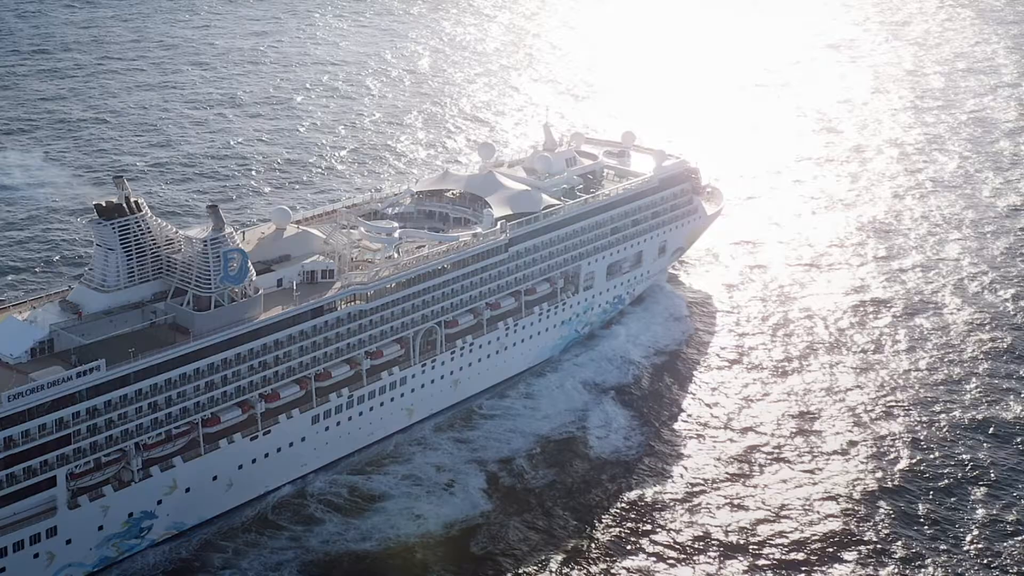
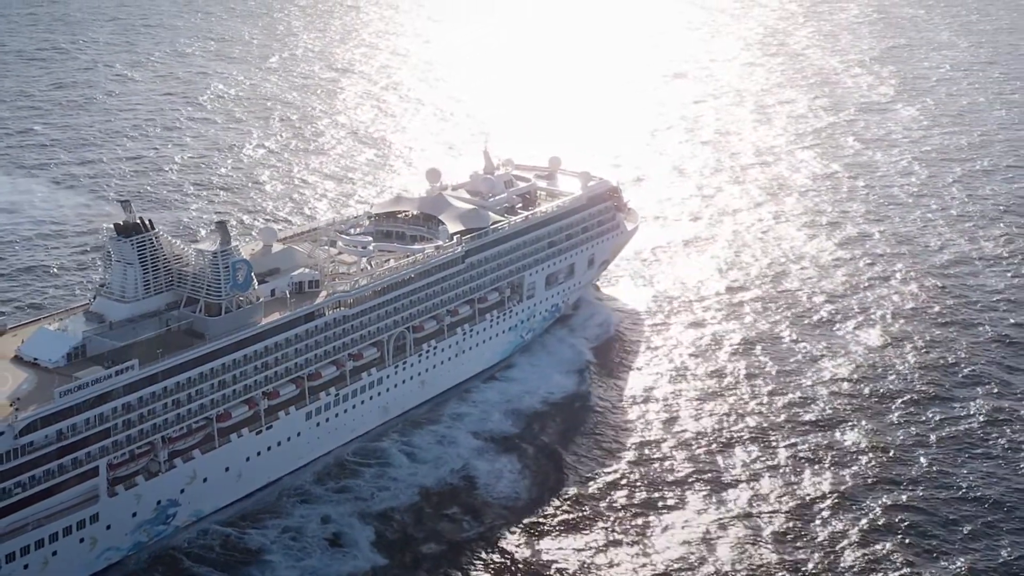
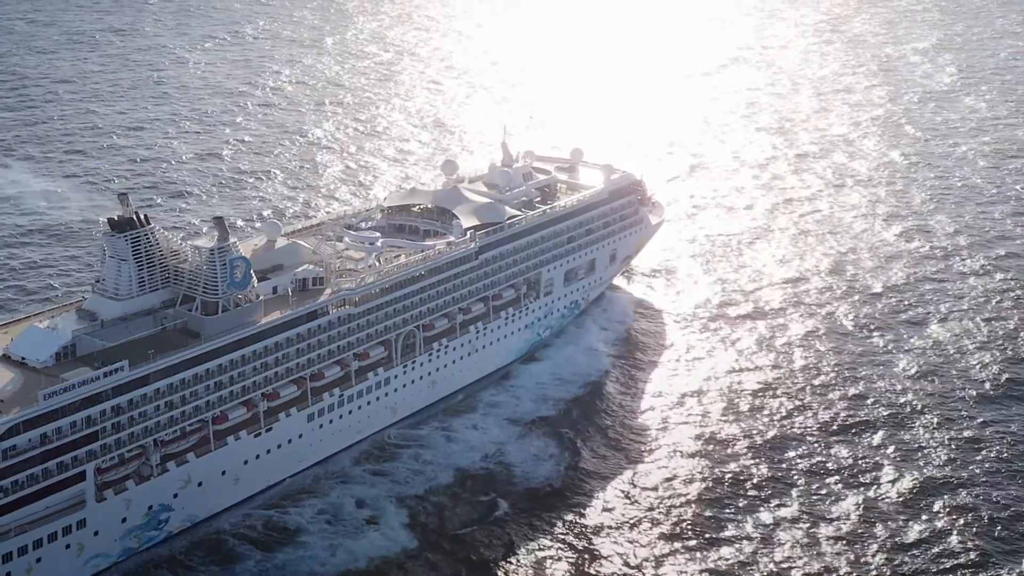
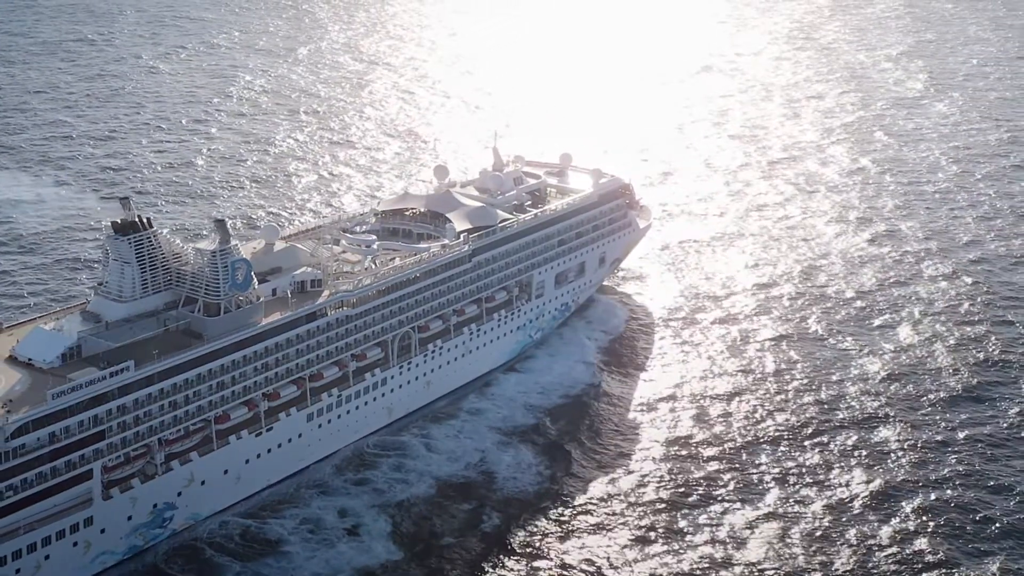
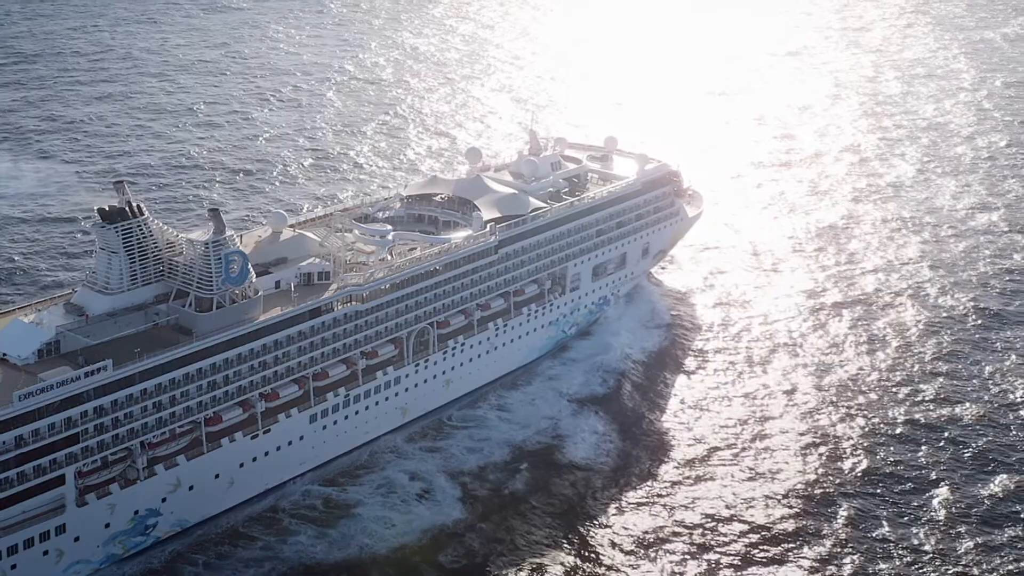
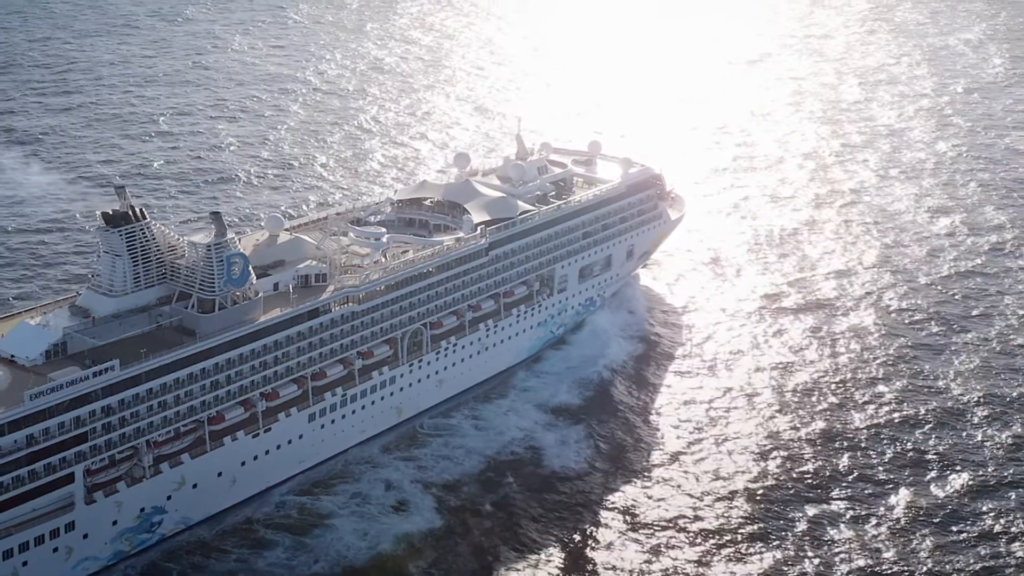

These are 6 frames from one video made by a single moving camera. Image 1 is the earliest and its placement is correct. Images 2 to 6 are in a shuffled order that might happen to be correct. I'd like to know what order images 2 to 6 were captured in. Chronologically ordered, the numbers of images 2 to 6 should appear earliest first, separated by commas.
5, 6, 3, 4, 2
